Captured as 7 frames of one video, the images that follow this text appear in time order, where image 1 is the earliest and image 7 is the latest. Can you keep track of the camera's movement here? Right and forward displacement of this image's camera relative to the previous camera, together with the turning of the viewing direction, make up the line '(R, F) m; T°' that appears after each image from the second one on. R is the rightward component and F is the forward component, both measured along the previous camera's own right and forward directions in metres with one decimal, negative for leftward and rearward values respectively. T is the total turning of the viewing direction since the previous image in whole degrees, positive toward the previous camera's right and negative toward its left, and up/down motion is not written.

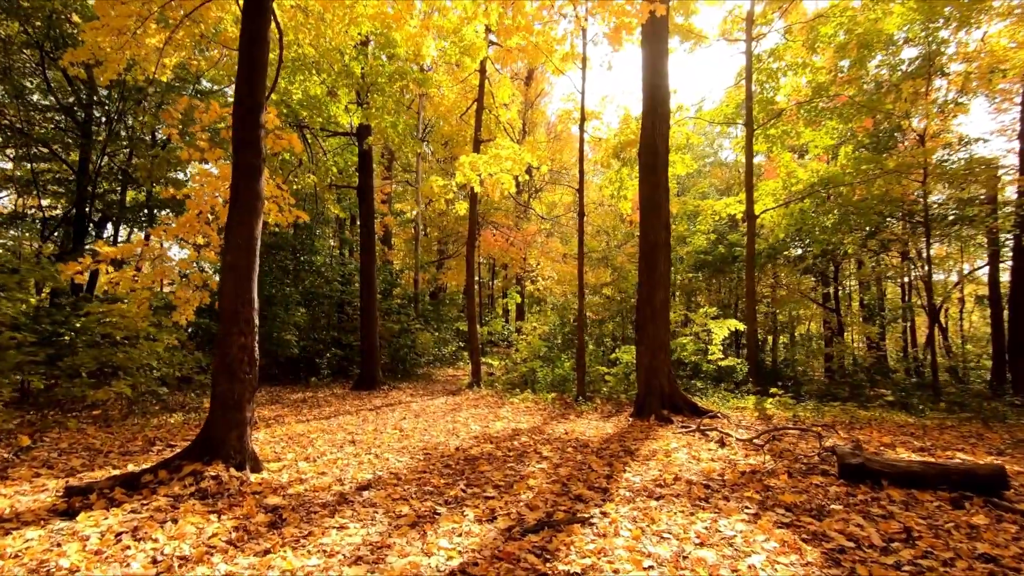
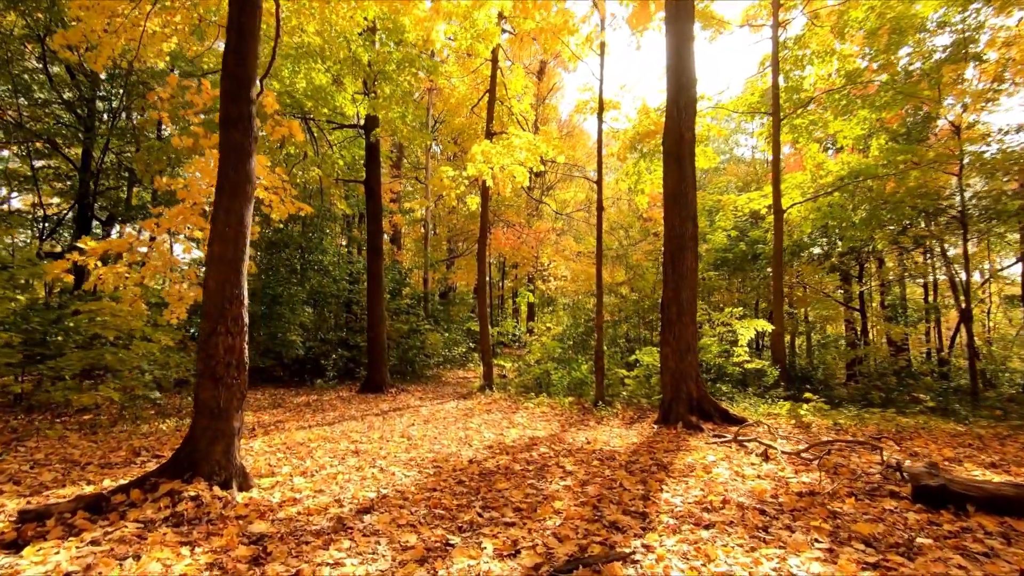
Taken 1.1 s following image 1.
(-0.1, +0.5) m; -1°
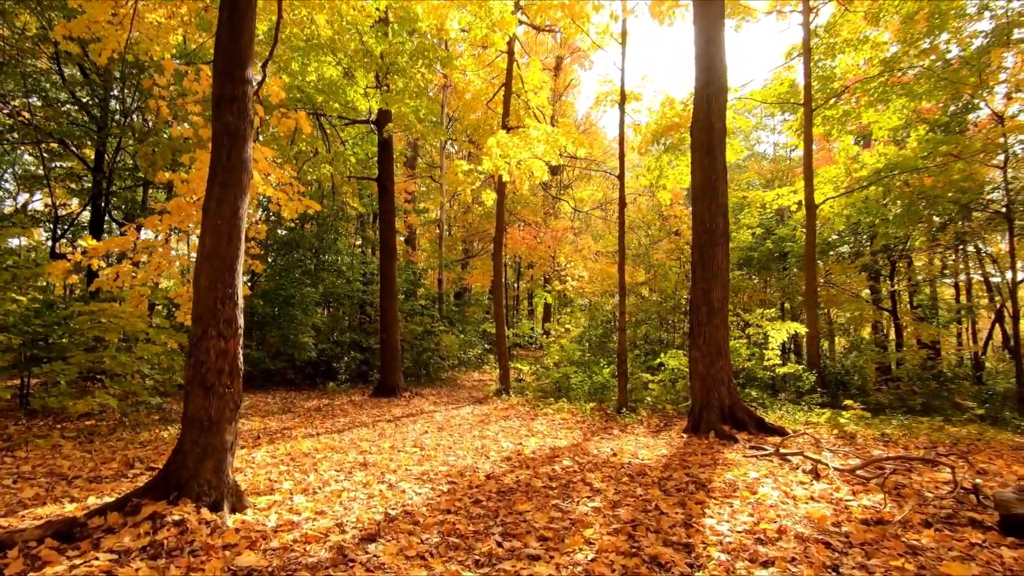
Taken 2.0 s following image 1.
(-0.1, +0.4) m; -2°
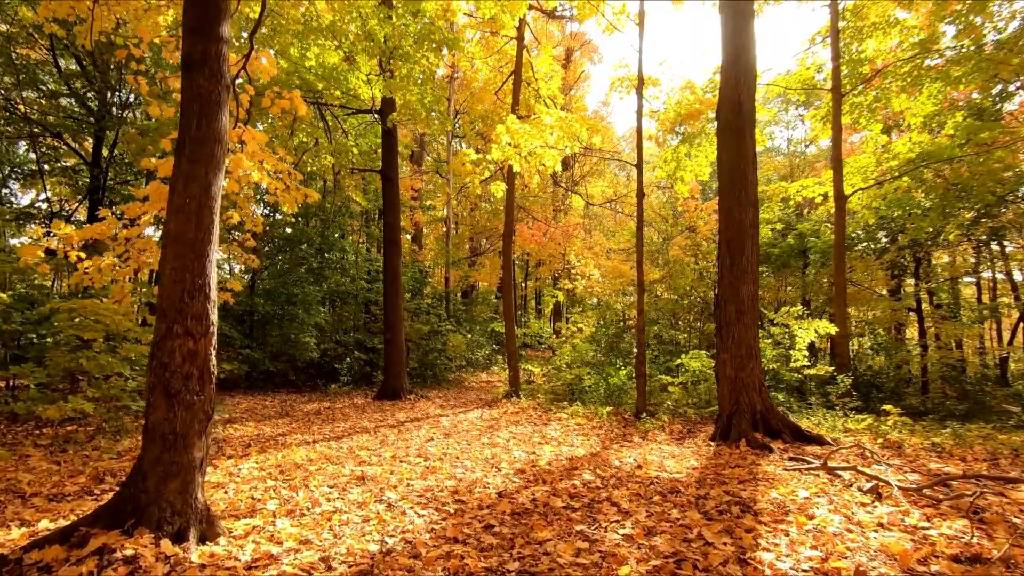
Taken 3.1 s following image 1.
(-0.1, +0.5) m; -1°
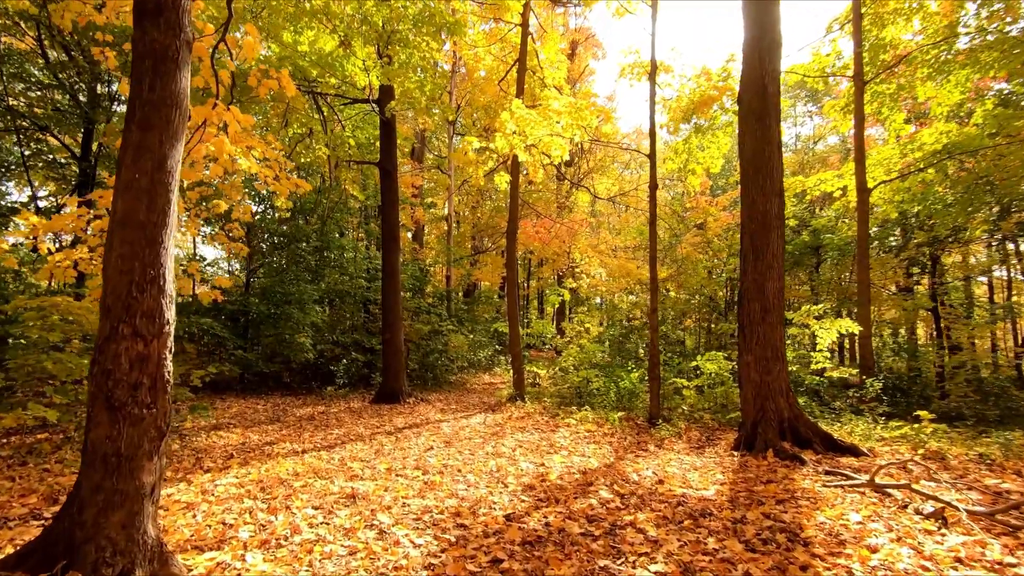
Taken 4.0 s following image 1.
(-0.1, +0.5) m; 0°
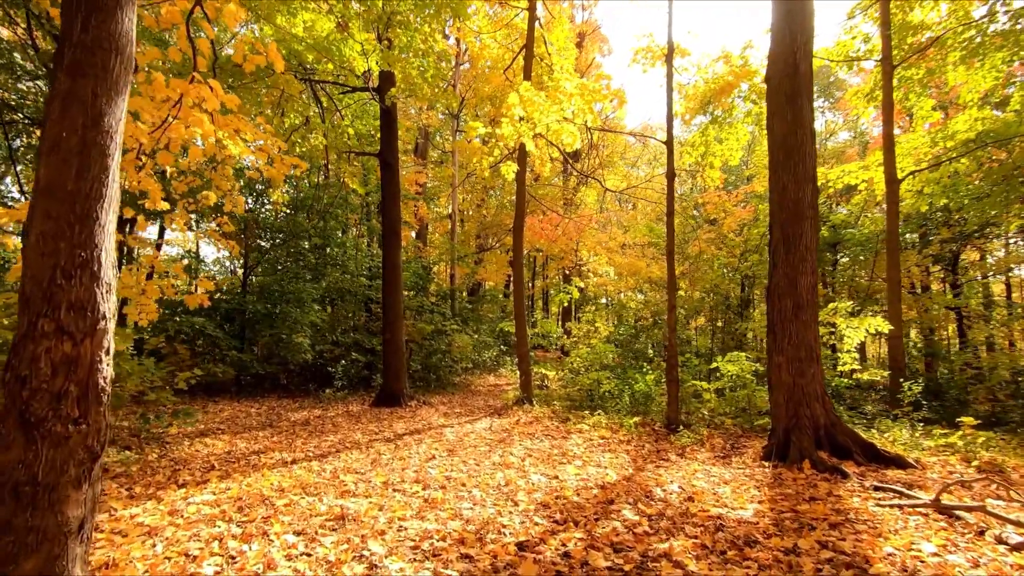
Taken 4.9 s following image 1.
(-0.1, +0.5) m; -1°
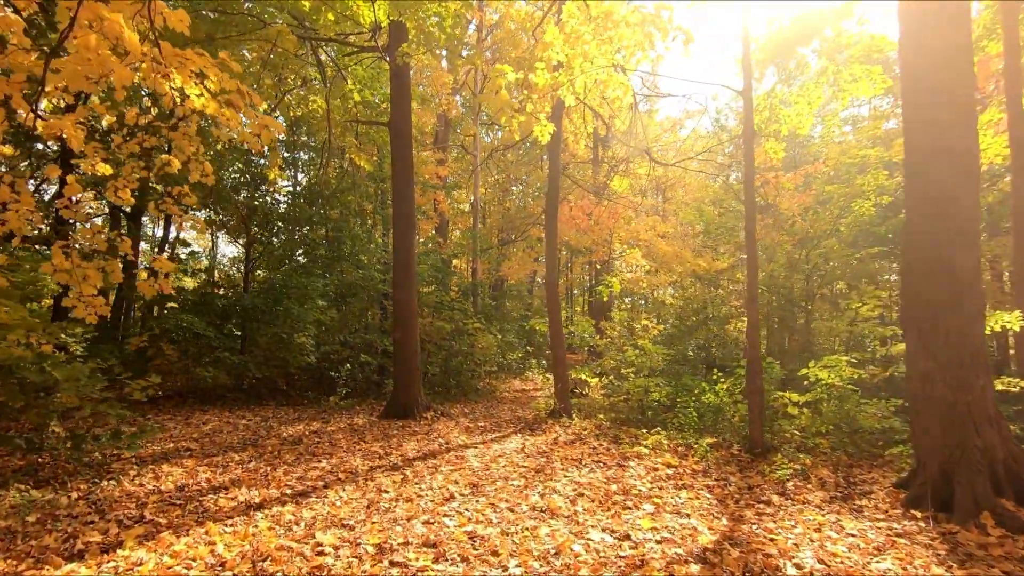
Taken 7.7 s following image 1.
(-0.2, +1.4) m; -3°
